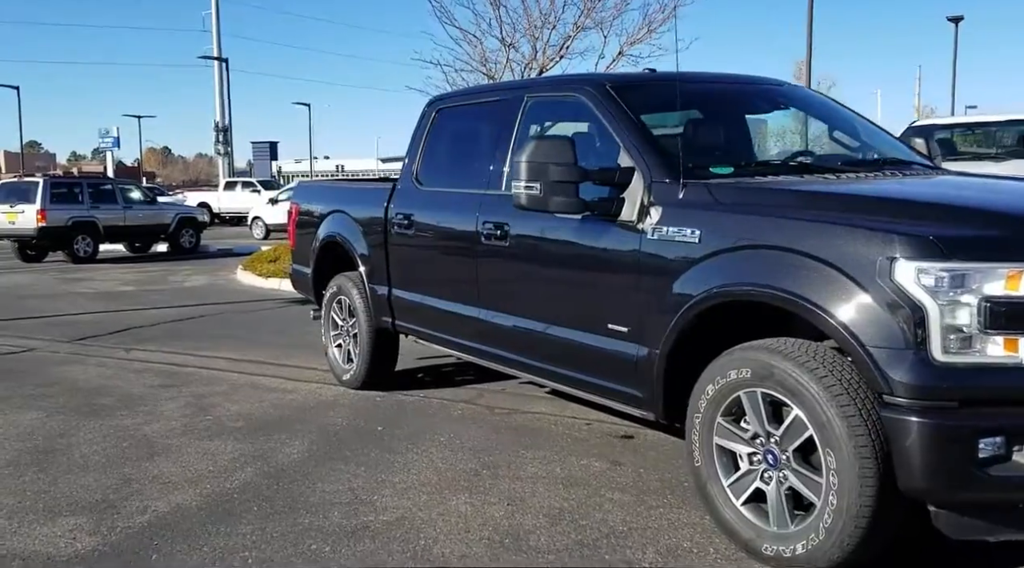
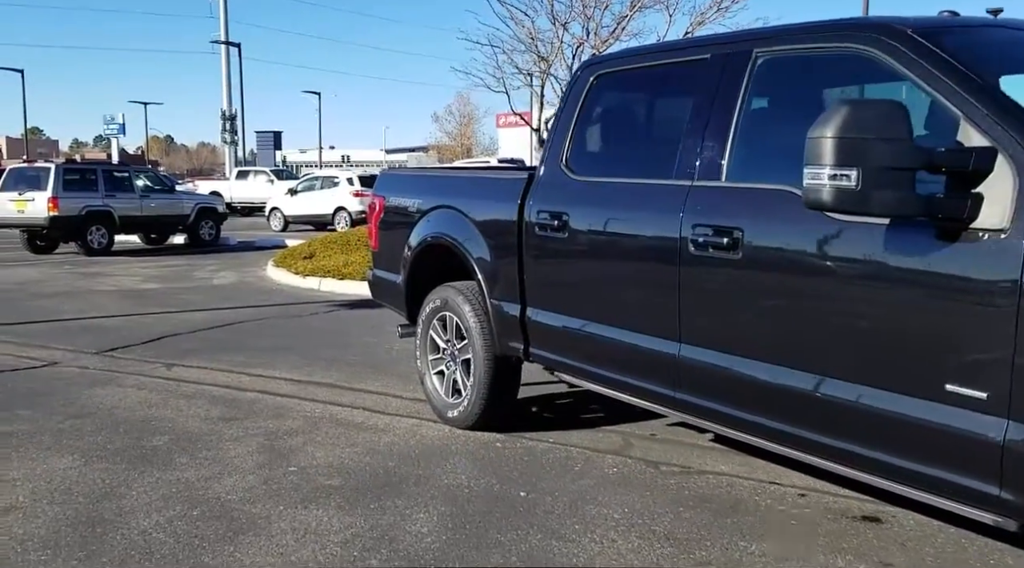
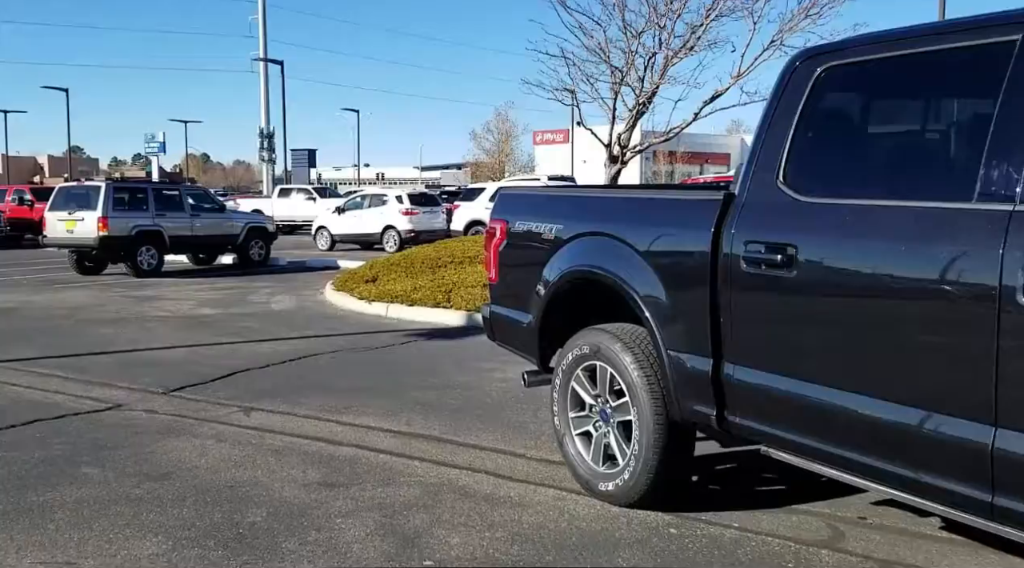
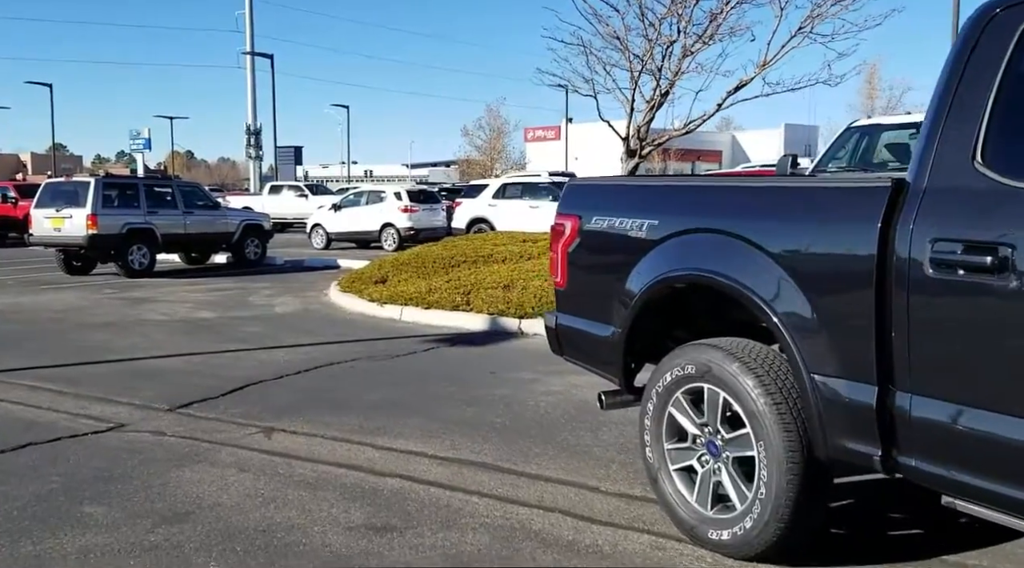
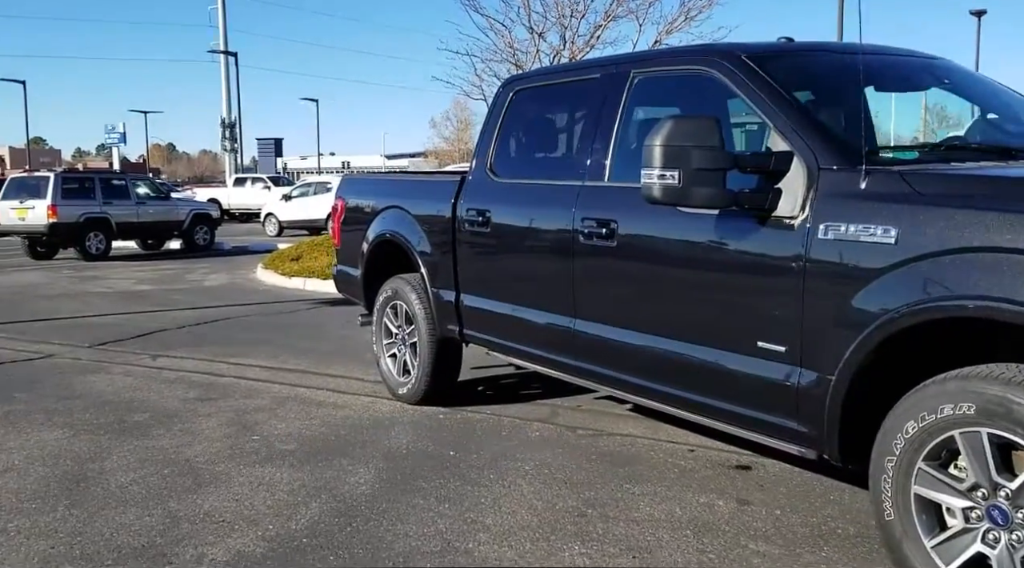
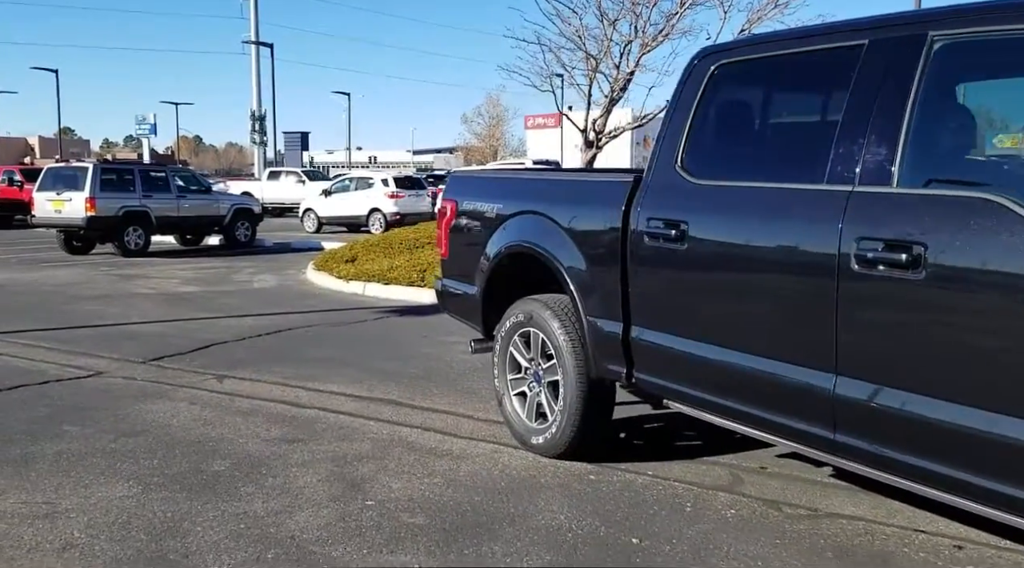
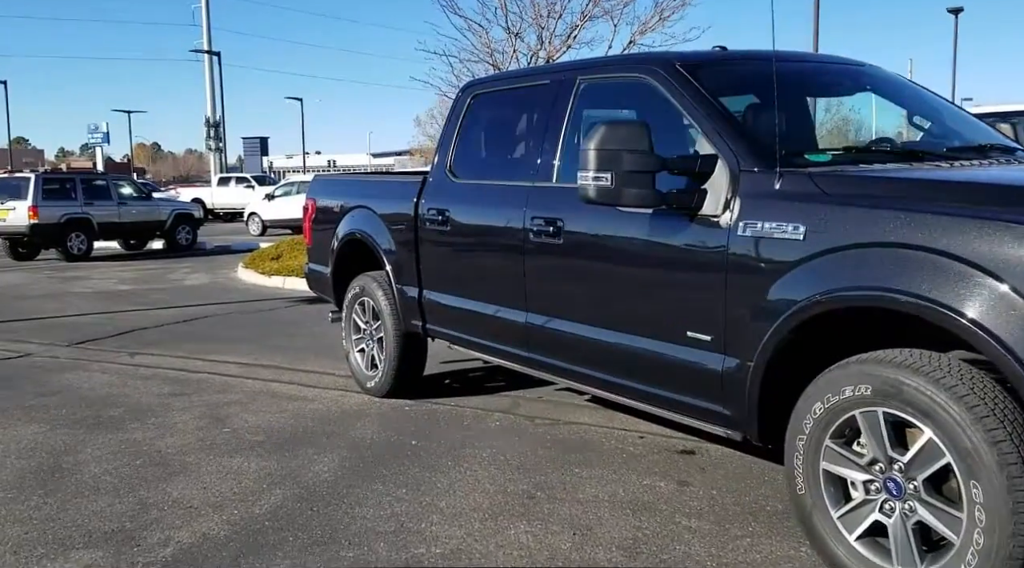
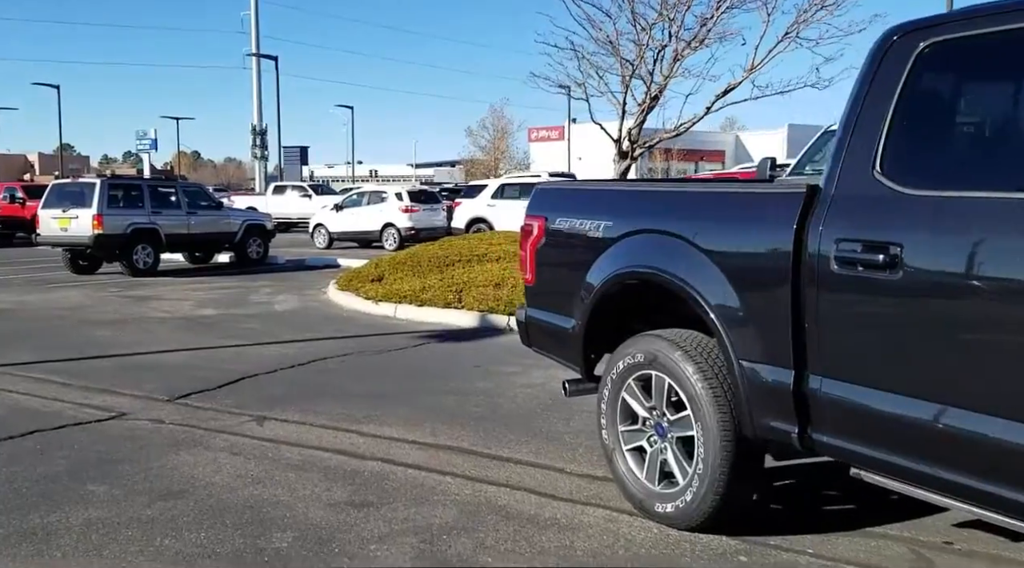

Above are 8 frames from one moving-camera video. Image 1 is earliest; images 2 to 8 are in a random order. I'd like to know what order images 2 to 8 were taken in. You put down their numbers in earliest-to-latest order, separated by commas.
7, 5, 2, 6, 3, 8, 4
